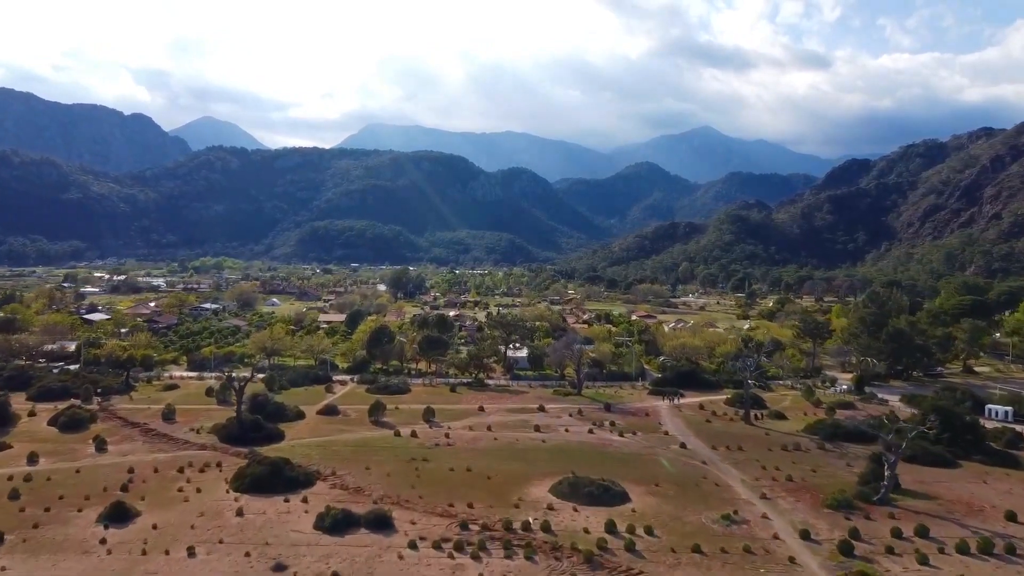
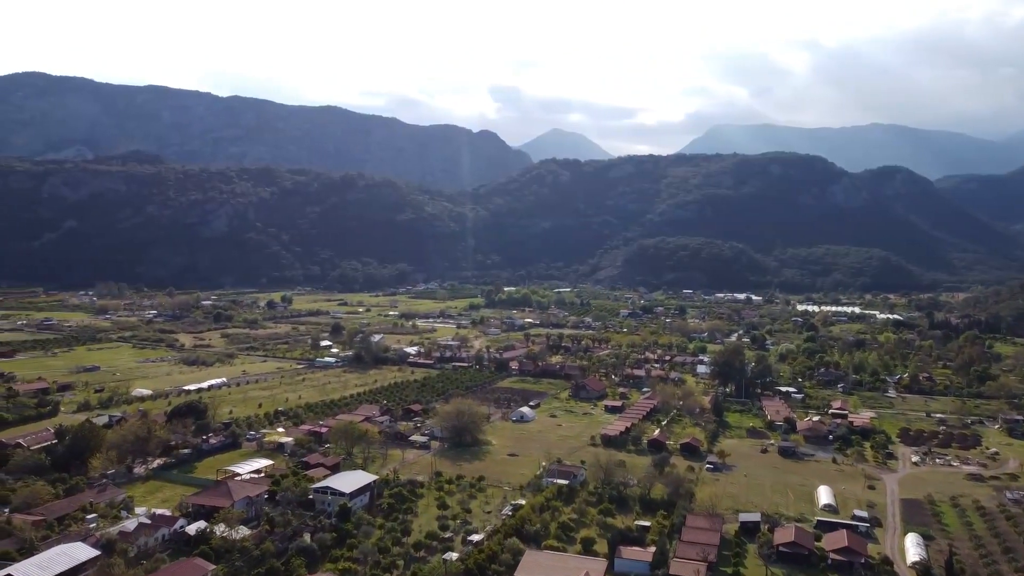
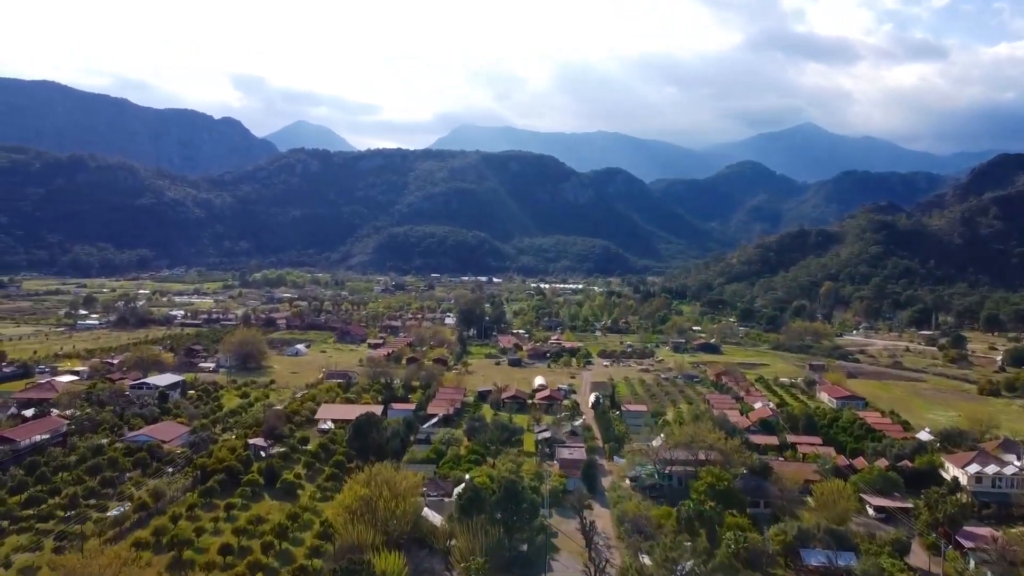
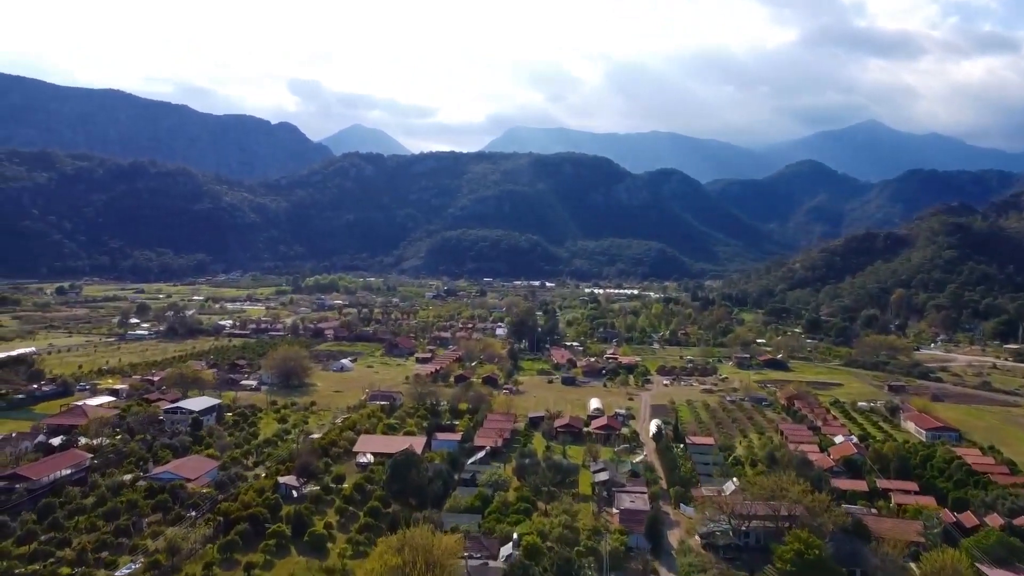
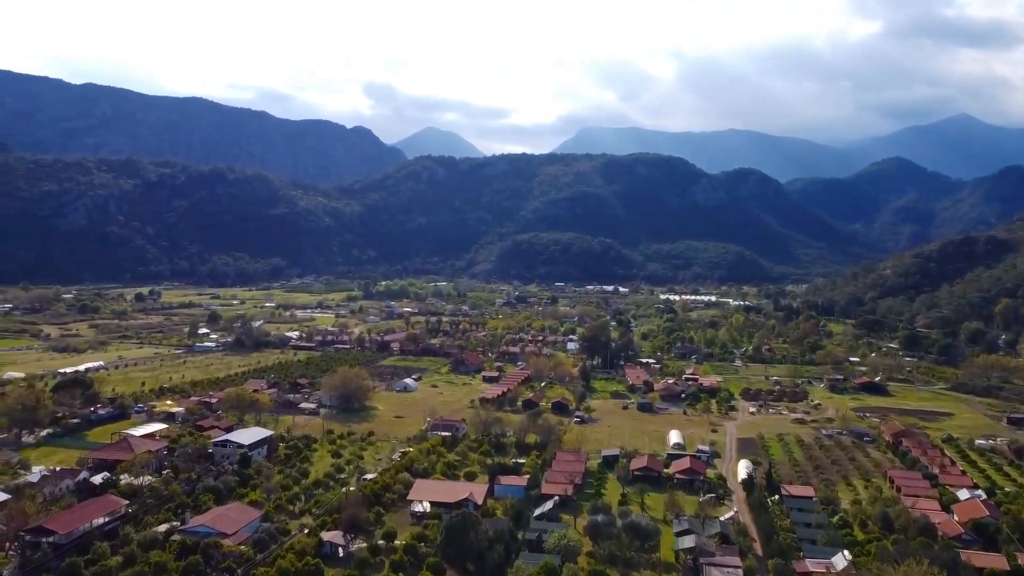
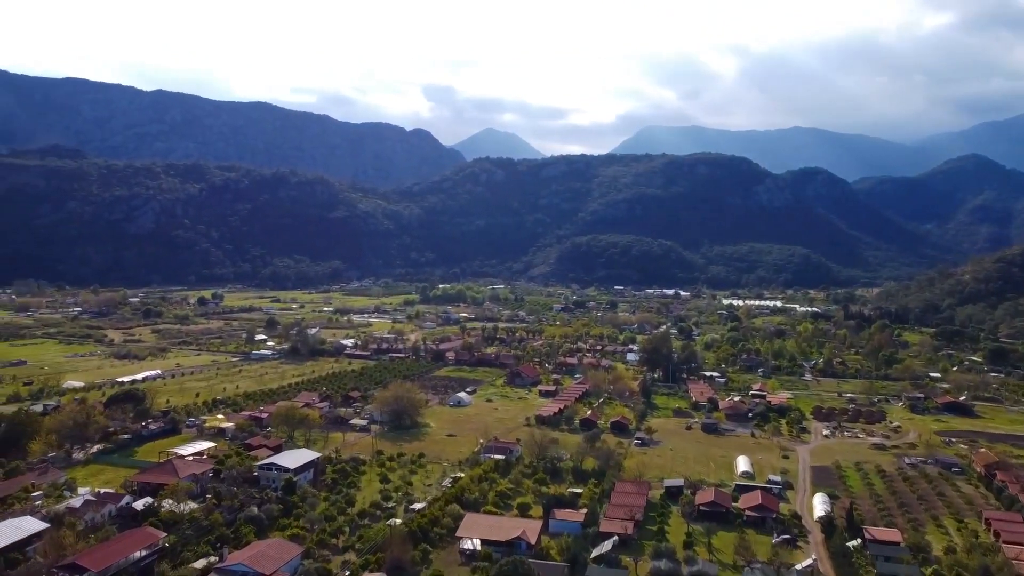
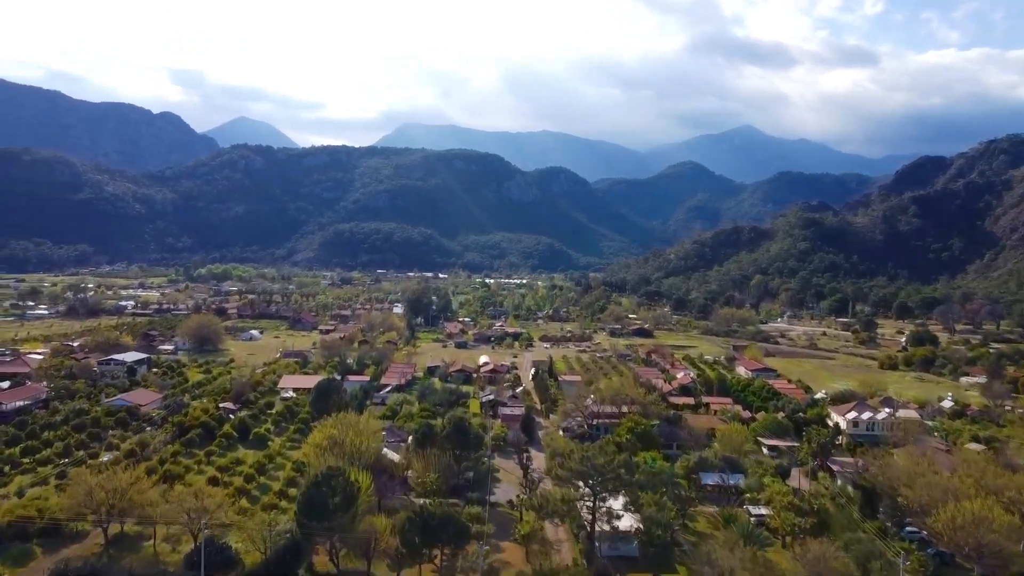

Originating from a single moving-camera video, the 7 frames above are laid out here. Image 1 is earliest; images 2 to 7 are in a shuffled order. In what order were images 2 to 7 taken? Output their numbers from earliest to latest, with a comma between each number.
7, 3, 4, 5, 6, 2
